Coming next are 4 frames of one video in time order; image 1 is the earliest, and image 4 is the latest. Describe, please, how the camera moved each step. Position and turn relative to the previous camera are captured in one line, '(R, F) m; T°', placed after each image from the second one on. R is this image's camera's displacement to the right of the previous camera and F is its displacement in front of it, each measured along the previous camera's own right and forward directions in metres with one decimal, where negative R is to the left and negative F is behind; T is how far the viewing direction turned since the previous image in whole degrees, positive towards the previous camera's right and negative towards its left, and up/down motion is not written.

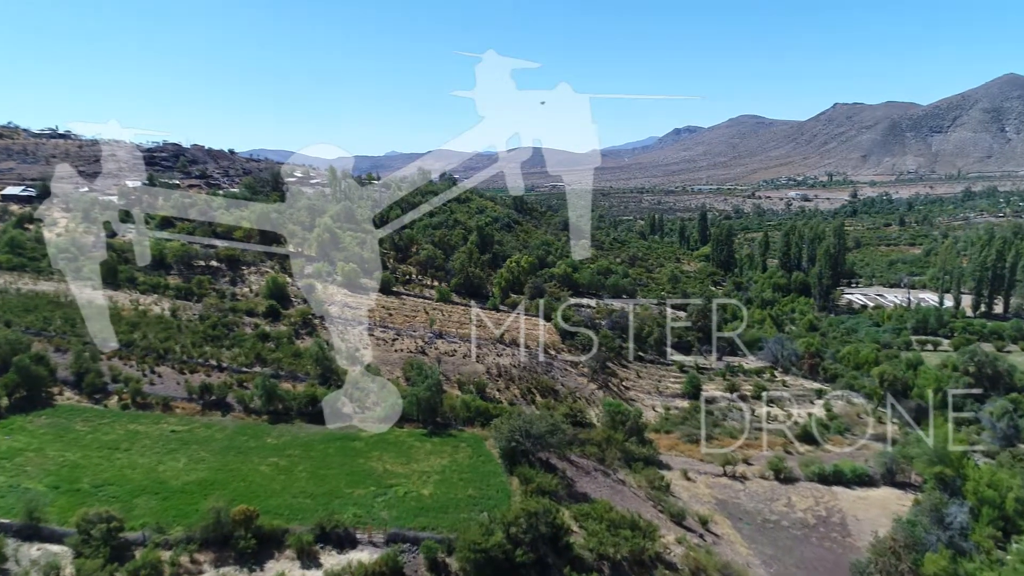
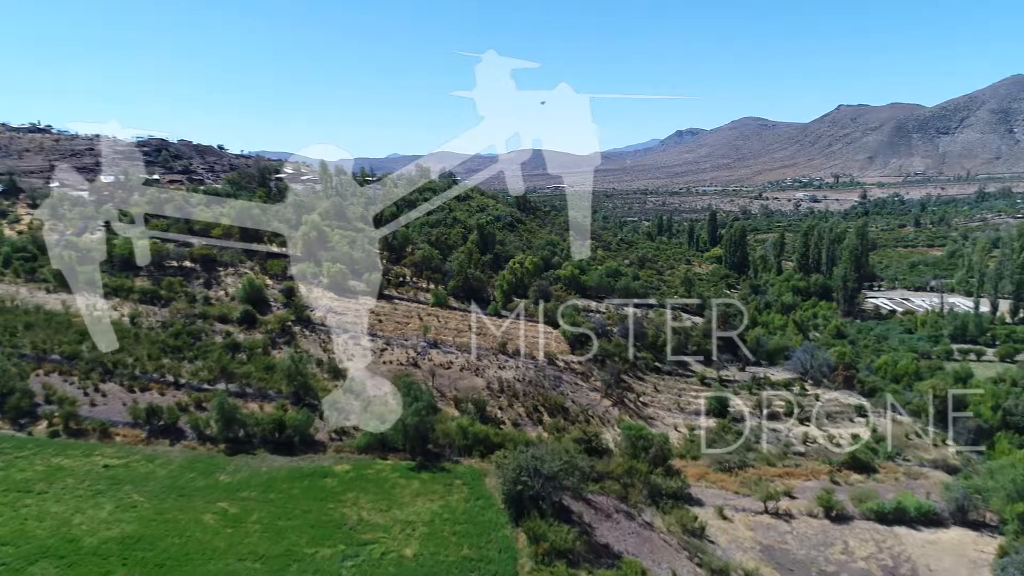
(-0.1, +3.4) m; 0°
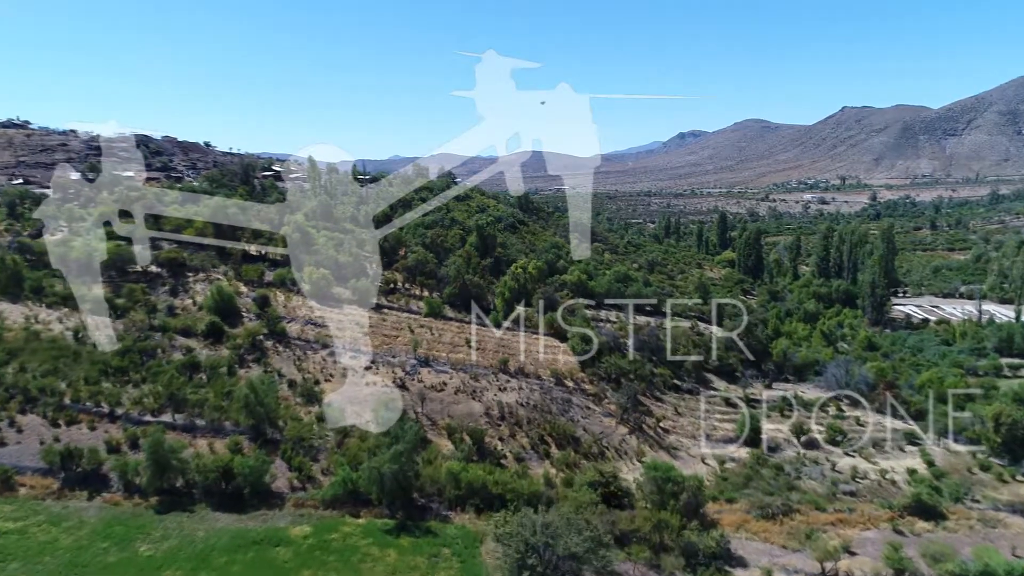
(-0.1, +3.5) m; 0°
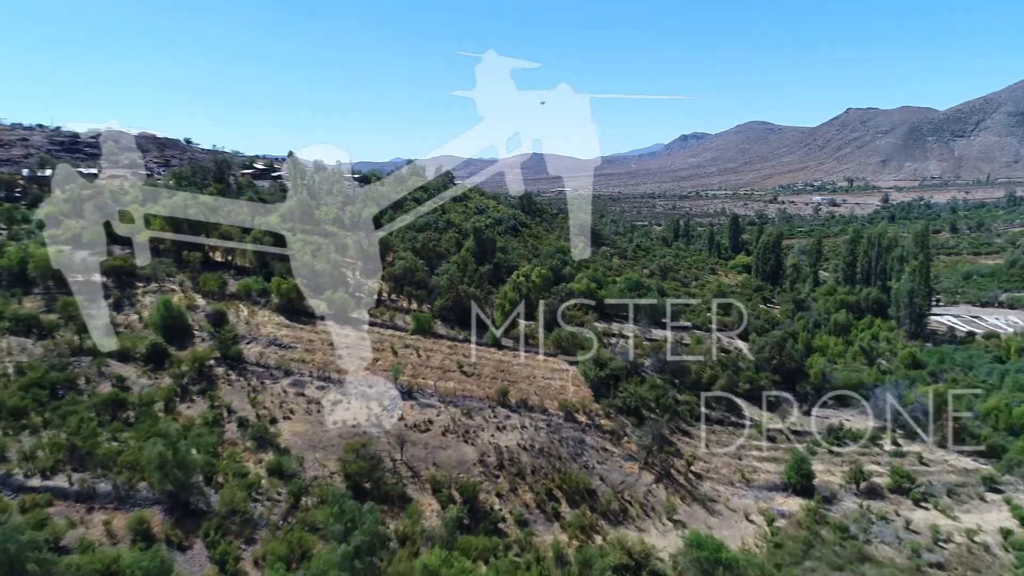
(0.0, +4.2) m; 0°
